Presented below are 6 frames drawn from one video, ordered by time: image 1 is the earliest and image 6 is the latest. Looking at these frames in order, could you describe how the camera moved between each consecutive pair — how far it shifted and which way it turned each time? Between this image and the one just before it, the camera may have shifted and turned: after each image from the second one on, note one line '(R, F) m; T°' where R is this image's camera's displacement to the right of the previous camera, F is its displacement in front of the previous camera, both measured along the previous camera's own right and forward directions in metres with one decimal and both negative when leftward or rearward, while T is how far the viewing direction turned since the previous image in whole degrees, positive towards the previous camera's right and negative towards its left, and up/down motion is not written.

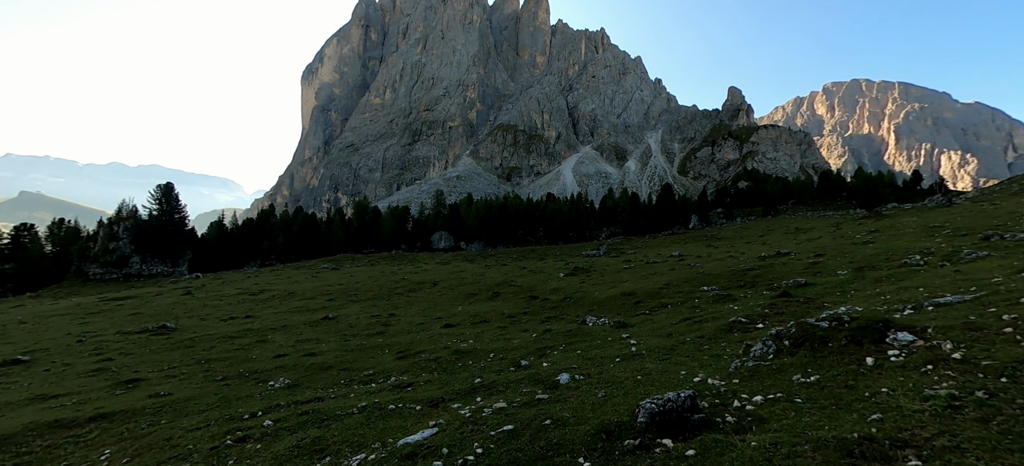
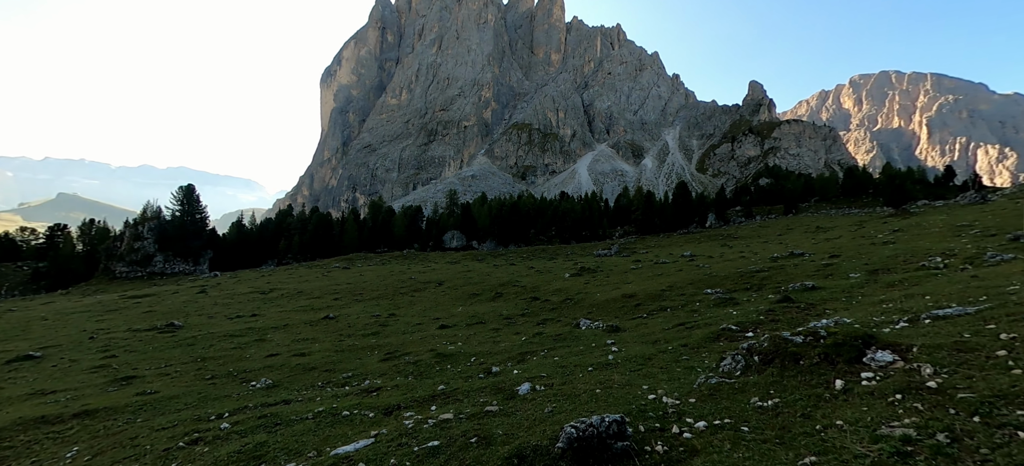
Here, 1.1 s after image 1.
(+2.0, +1.2) m; -3°
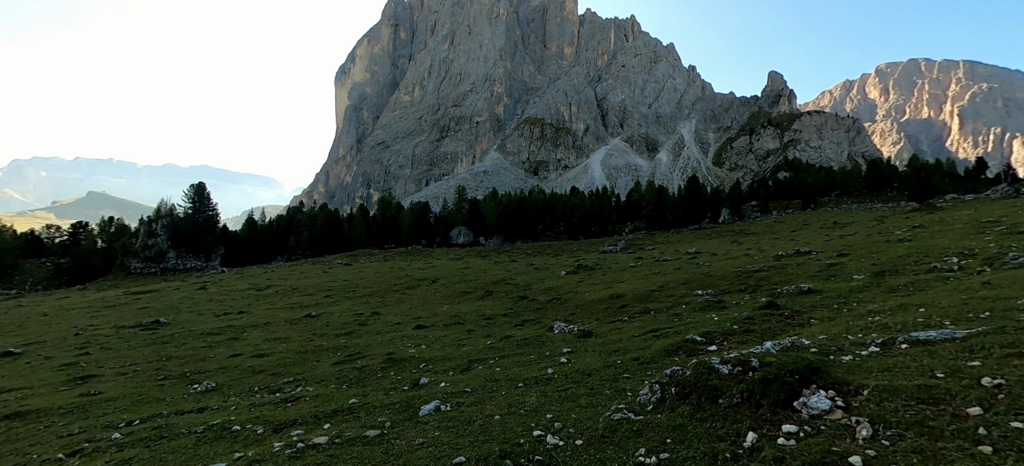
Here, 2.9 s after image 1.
(+3.1, +2.4) m; -3°
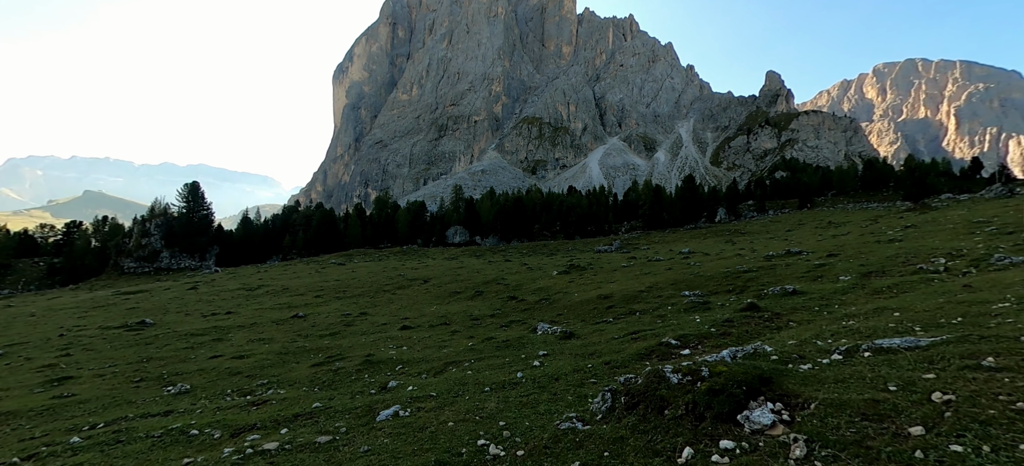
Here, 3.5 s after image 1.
(+1.0, +0.4) m; 0°
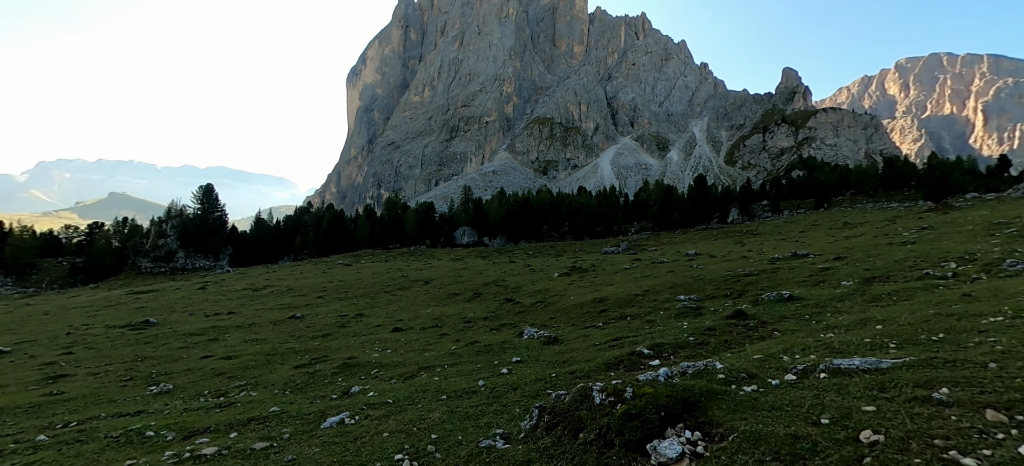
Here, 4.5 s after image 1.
(+1.7, +0.8) m; -2°
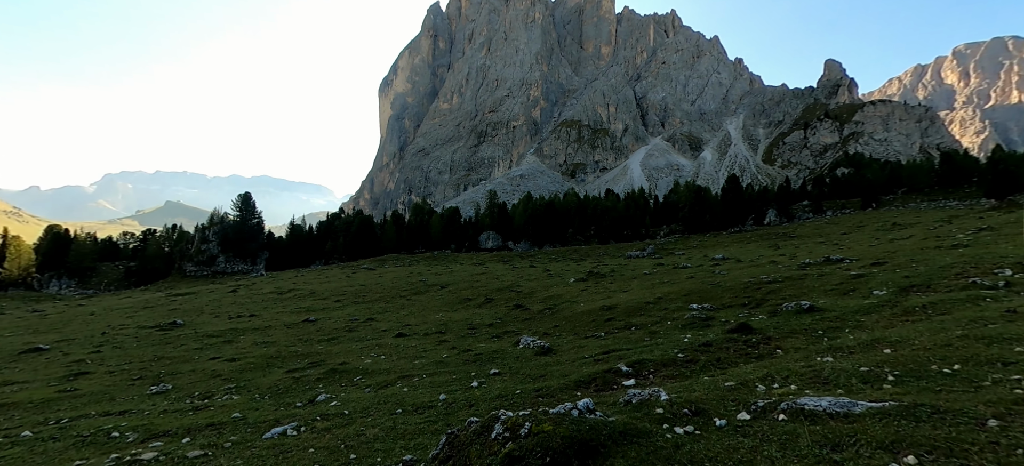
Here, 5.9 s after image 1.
(+2.2, +1.6) m; -4°
